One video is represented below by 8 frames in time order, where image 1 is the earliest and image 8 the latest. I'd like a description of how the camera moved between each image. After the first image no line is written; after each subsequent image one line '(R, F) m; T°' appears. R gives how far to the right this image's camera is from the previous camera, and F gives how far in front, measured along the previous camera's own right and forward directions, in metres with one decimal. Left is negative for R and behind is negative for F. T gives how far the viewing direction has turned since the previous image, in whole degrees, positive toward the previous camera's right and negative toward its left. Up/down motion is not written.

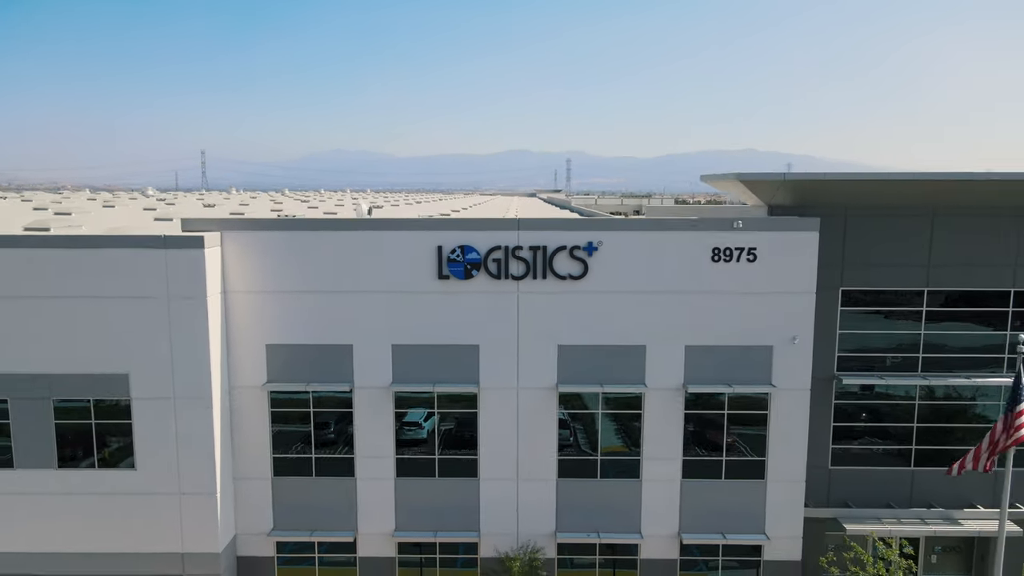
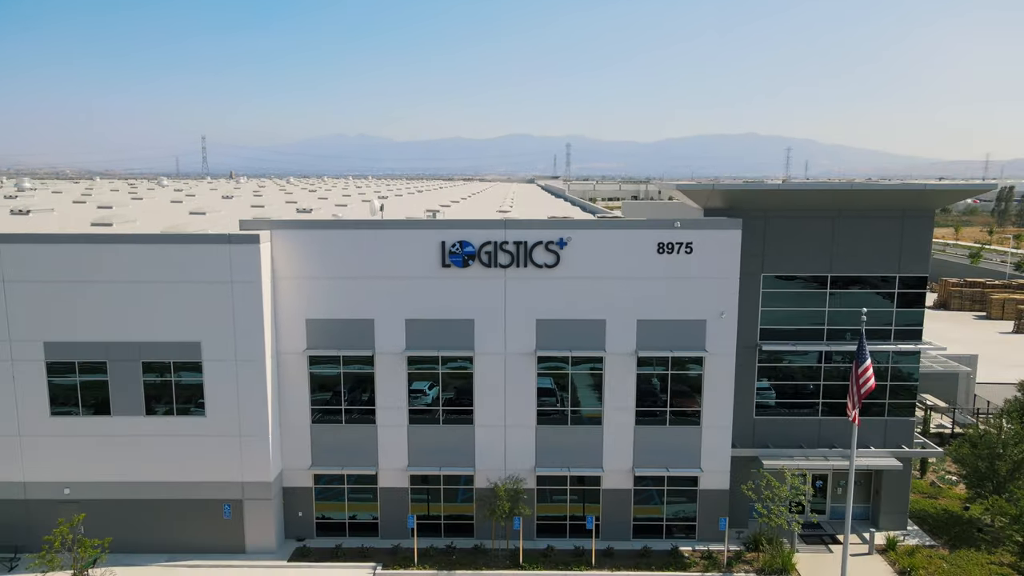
(+0.3, -4.1) m; 0°
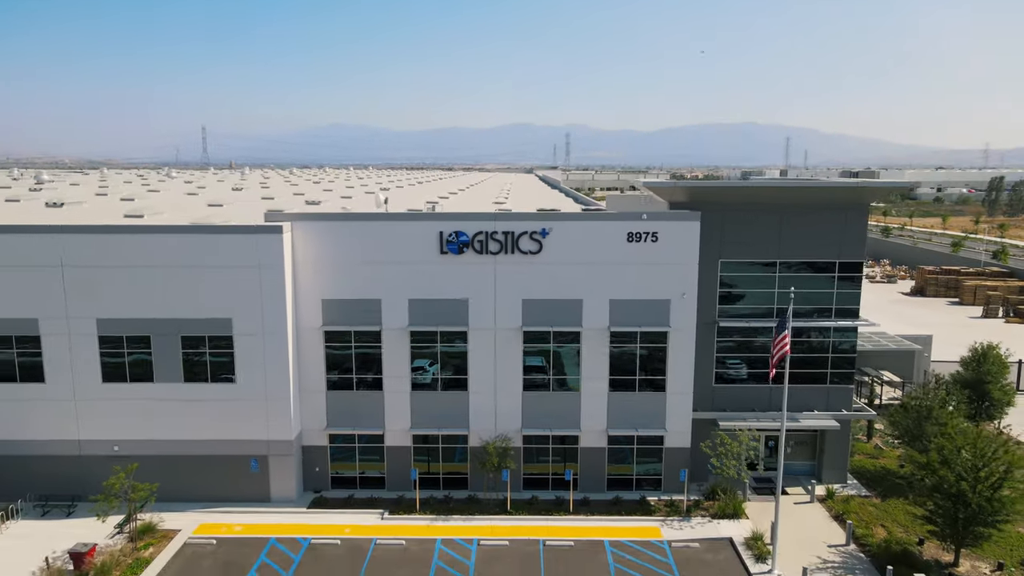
(+0.3, -2.9) m; 0°
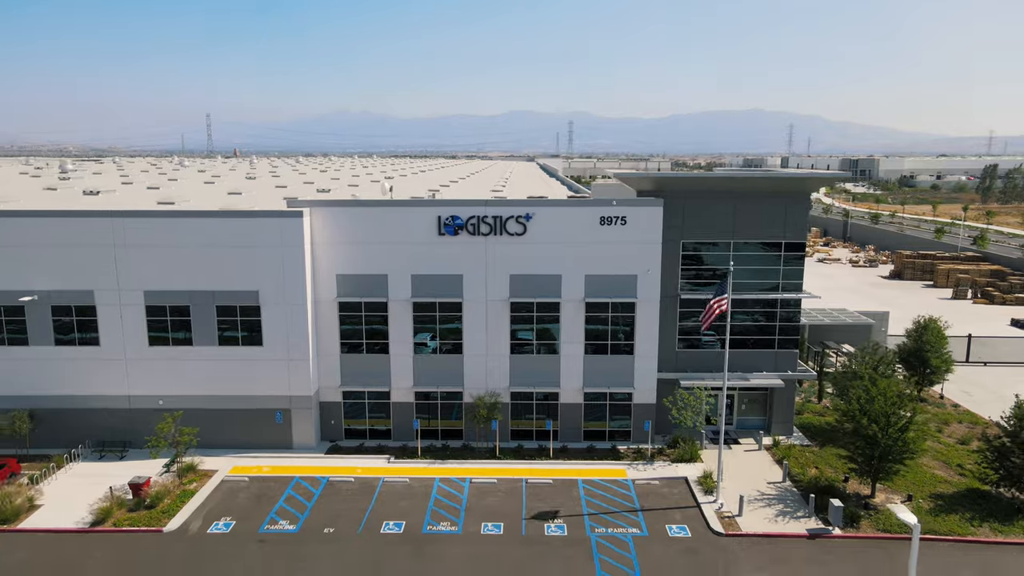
(+0.5, -3.5) m; 0°
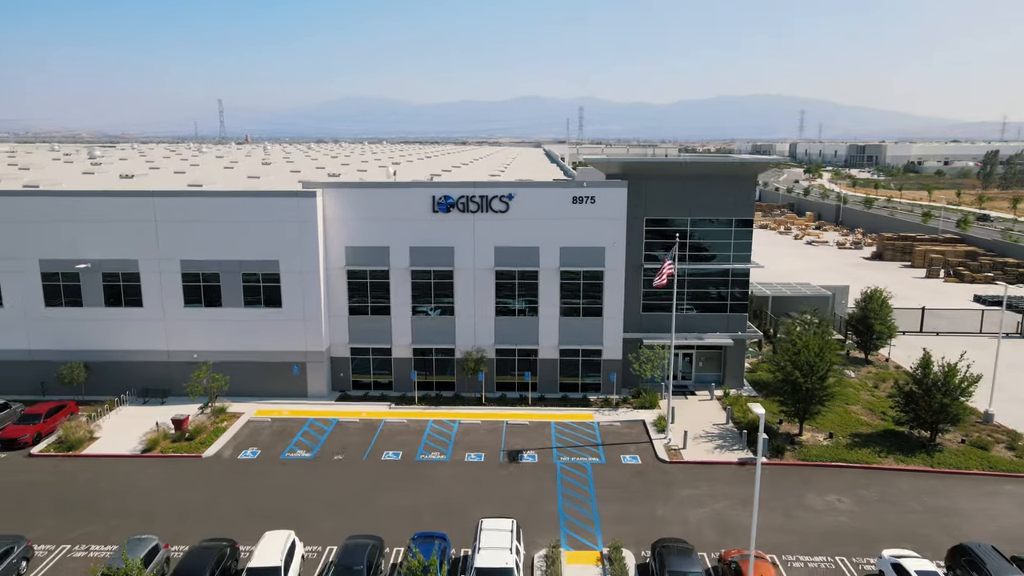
(+1.1, -4.0) m; -1°
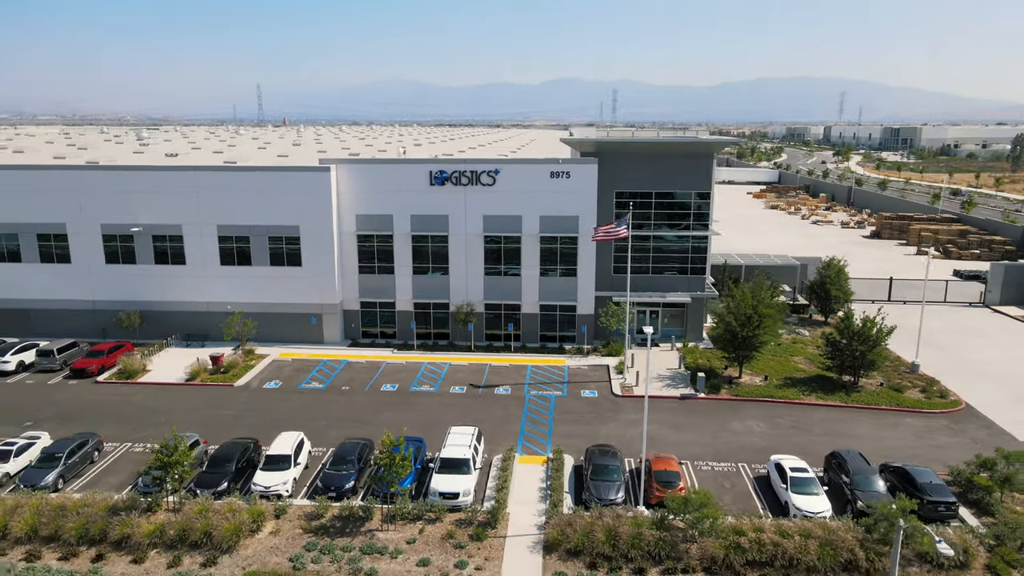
(+2.3, -4.6) m; -3°
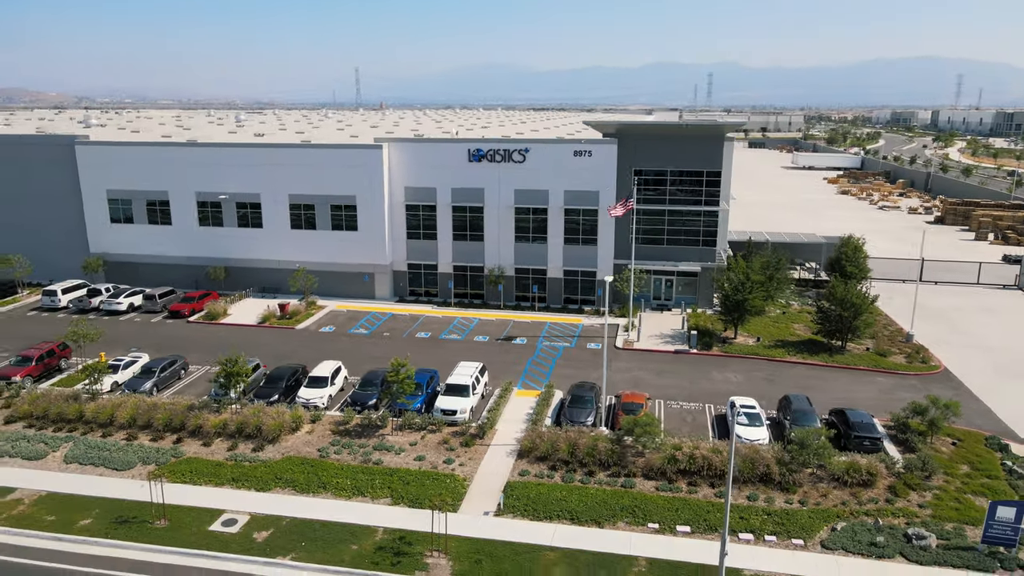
(+3.4, -4.2) m; -7°
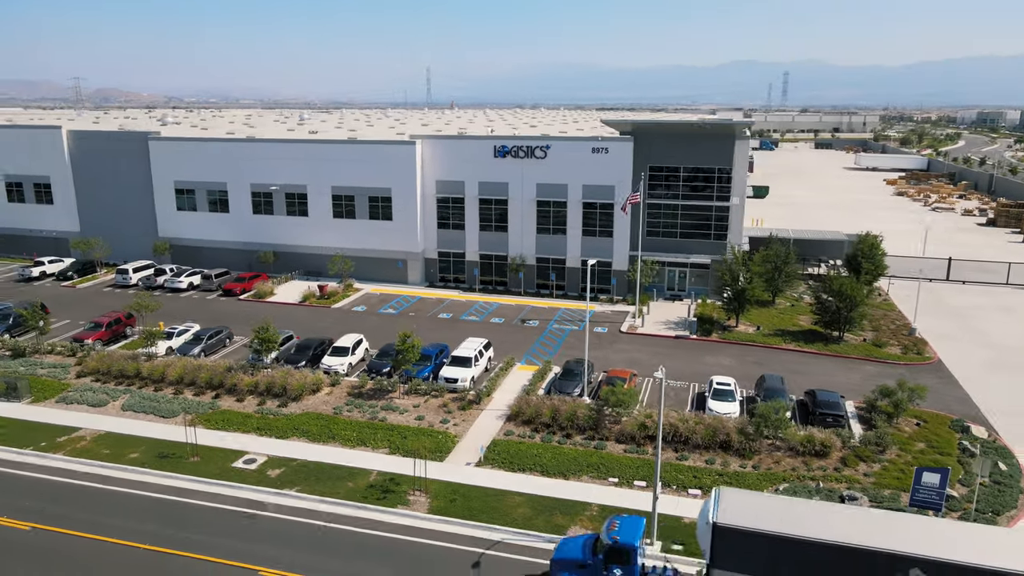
(+2.7, -2.6) m; -5°
